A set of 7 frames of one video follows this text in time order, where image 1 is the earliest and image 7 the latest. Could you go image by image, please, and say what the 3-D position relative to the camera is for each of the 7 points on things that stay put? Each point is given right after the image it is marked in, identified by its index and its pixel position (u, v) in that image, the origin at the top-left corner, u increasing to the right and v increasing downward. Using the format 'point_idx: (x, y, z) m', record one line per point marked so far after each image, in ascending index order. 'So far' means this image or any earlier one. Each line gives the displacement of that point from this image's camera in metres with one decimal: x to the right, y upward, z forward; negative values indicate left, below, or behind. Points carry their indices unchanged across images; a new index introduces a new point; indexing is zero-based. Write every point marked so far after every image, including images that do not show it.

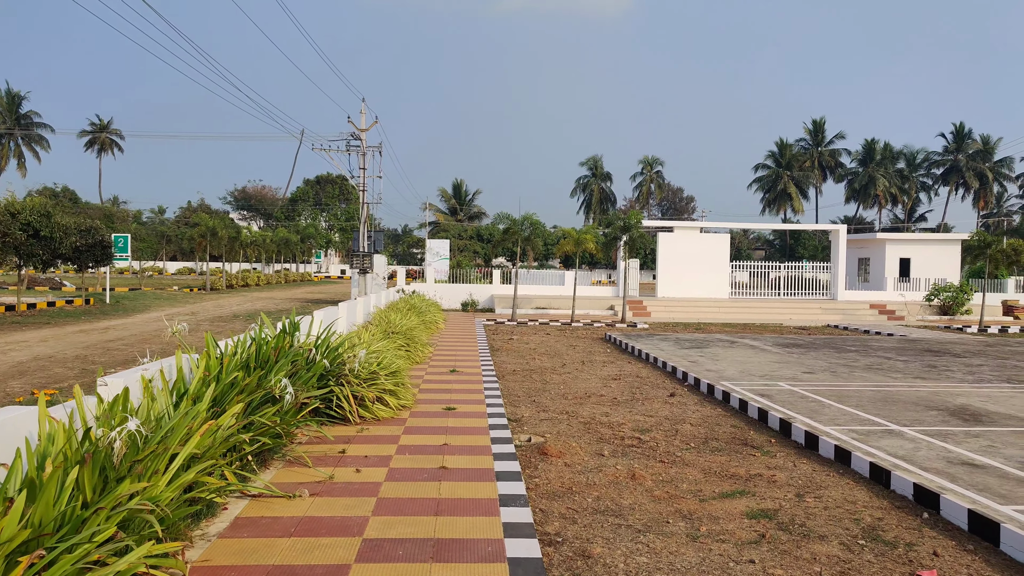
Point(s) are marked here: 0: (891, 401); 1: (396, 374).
0: (+4.3, -1.3, +8.2) m
1: (-1.3, -1.0, +8.2) m
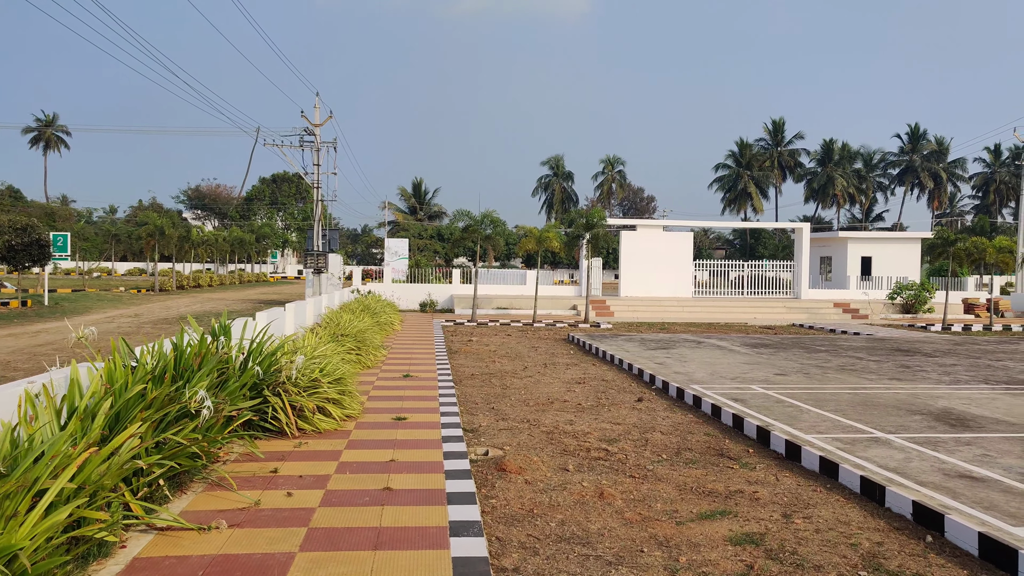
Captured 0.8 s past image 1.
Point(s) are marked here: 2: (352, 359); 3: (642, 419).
0: (+3.8, -1.3, +7.8) m
1: (-1.7, -1.0, +7.4) m
2: (-2.1, -1.0, +9.8) m
3: (+1.3, -1.4, +7.6) m
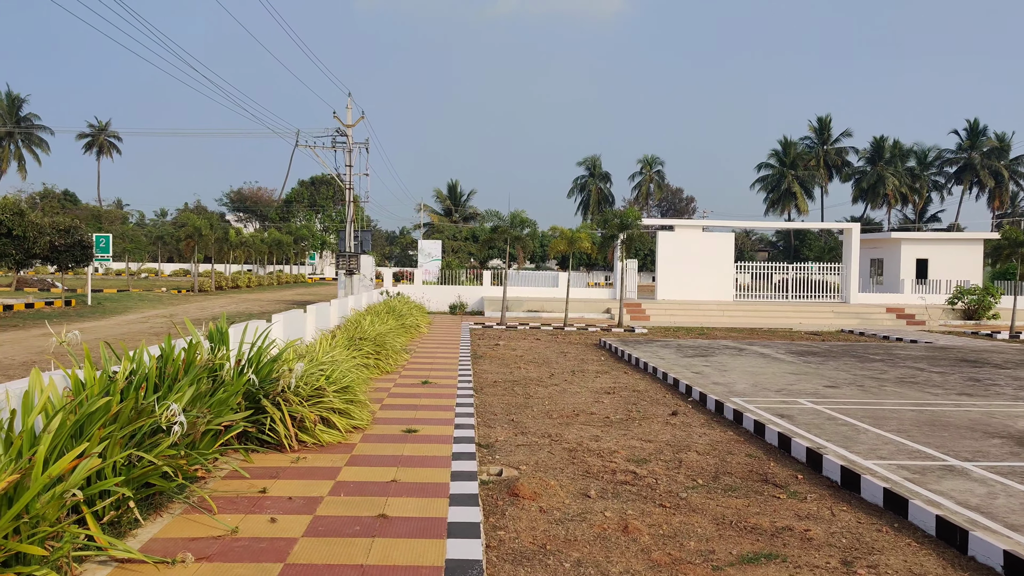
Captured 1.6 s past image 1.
0: (+4.0, -1.3, +6.9) m
1: (-1.5, -1.0, +6.9) m
2: (-1.8, -1.0, +9.2) m
3: (+1.5, -1.4, +6.9) m
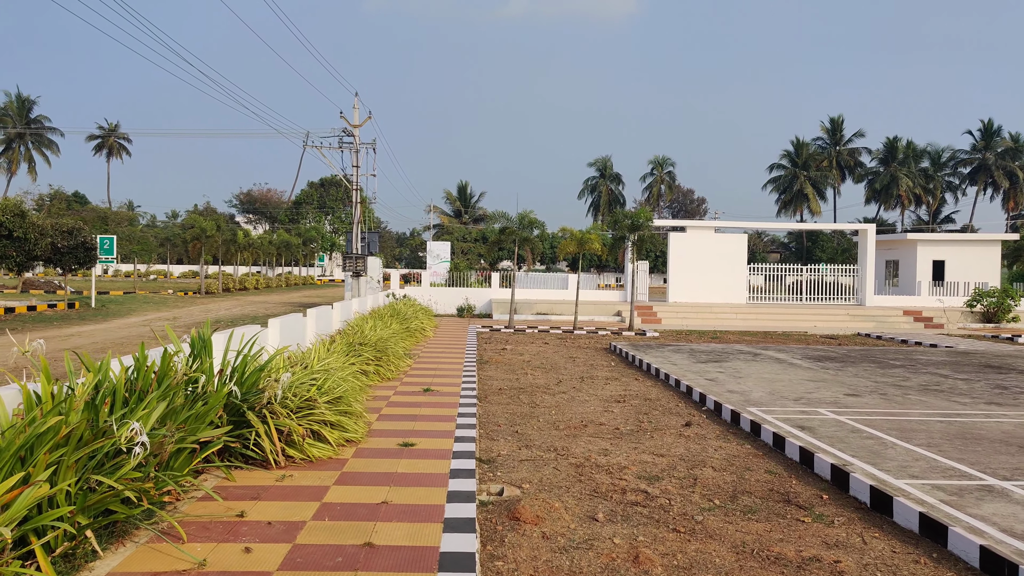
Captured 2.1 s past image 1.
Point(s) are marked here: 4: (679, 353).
0: (+4.0, -1.3, +6.5) m
1: (-1.5, -1.0, +6.5) m
2: (-1.8, -1.0, +8.9) m
3: (+1.6, -1.4, +6.5) m
4: (+2.9, -1.1, +13.1) m
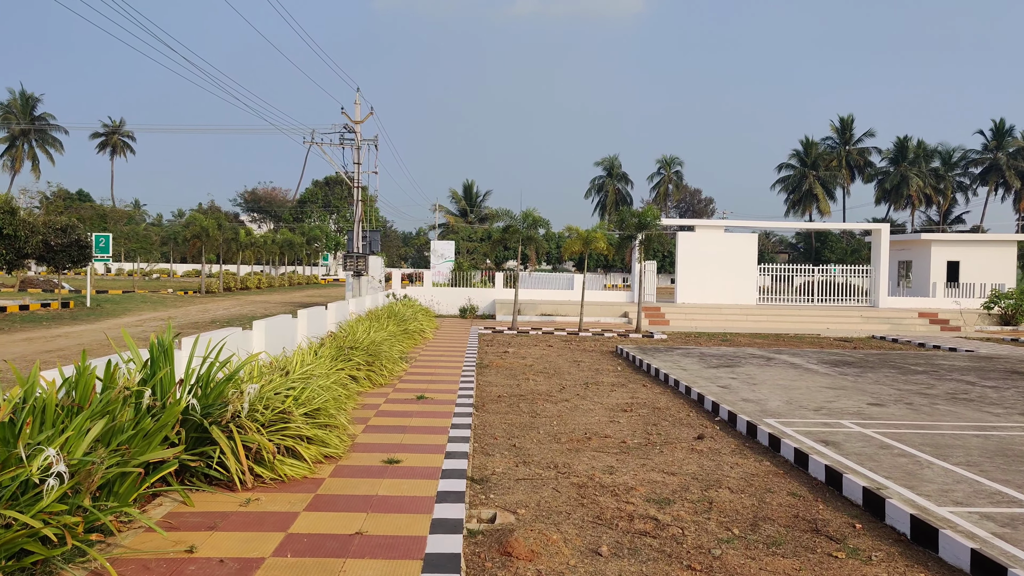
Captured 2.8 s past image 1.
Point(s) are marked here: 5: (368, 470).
0: (+4.0, -1.4, +5.9) m
1: (-1.5, -1.0, +5.9) m
2: (-1.8, -1.0, +8.3) m
3: (+1.5, -1.4, +5.9) m
4: (+3.0, -1.2, +12.5) m
5: (-1.1, -1.3, +5.5) m
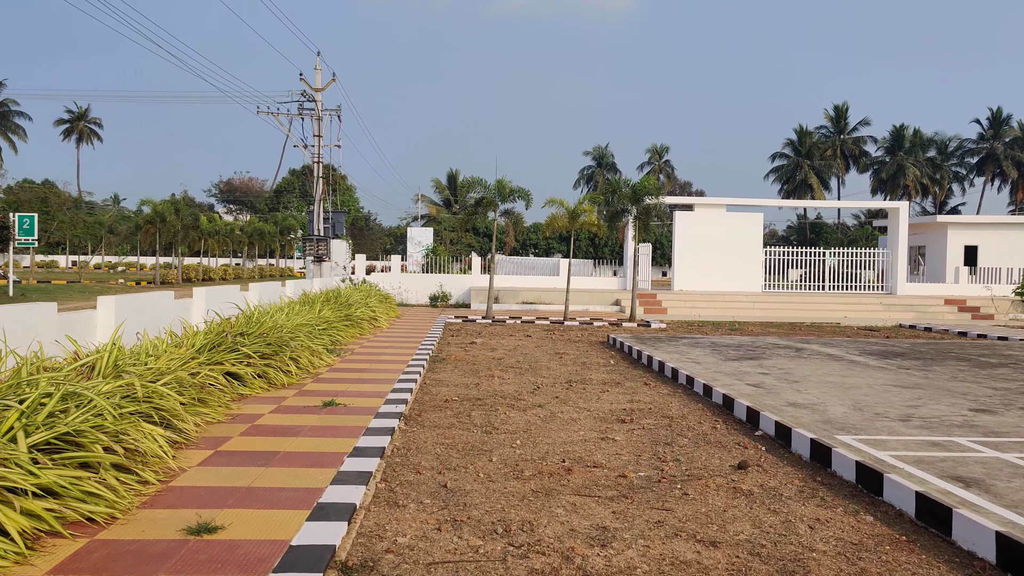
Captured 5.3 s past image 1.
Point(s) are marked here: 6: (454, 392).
0: (+3.6, -1.0, +3.4) m
1: (-1.9, -0.7, +3.4) m
2: (-2.2, -0.7, +5.7) m
3: (+1.2, -1.1, +3.4) m
4: (+2.5, -0.8, +10.0) m
5: (-1.4, -1.0, +2.9) m
6: (-0.5, -1.0, +7.0) m
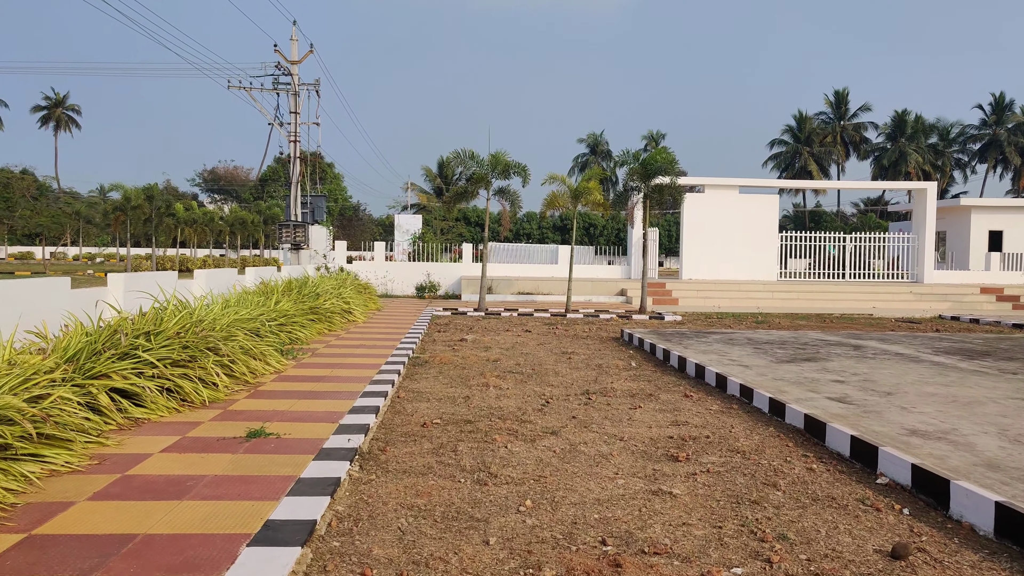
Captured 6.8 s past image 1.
0: (+3.7, -0.9, +1.7) m
1: (-1.9, -0.6, +1.6) m
2: (-2.2, -0.6, +4.0) m
3: (+1.2, -1.0, +1.7) m
4: (+2.5, -0.6, +8.3) m
5: (-1.4, -1.0, +1.1) m
6: (-0.5, -0.9, +5.3) m
